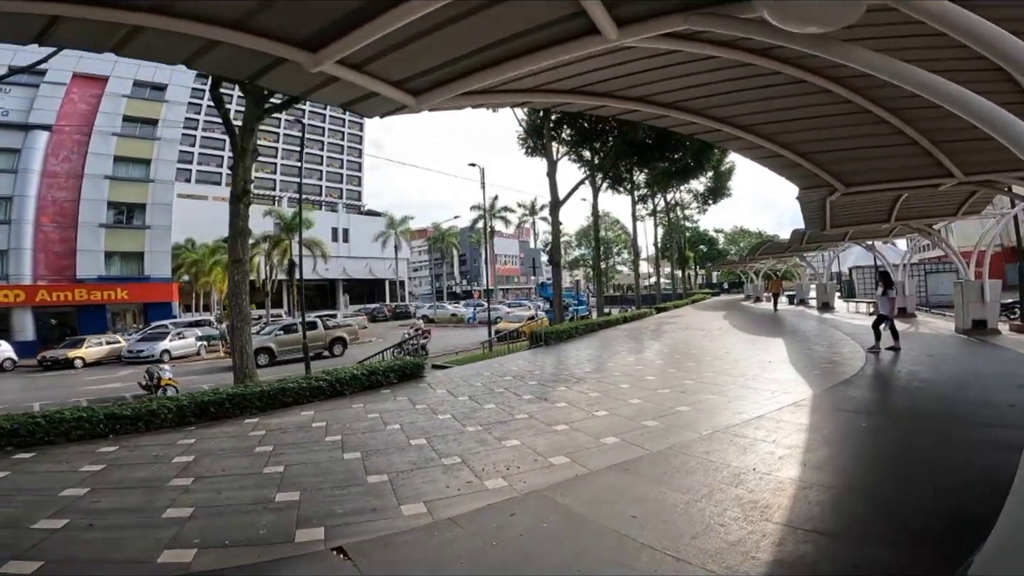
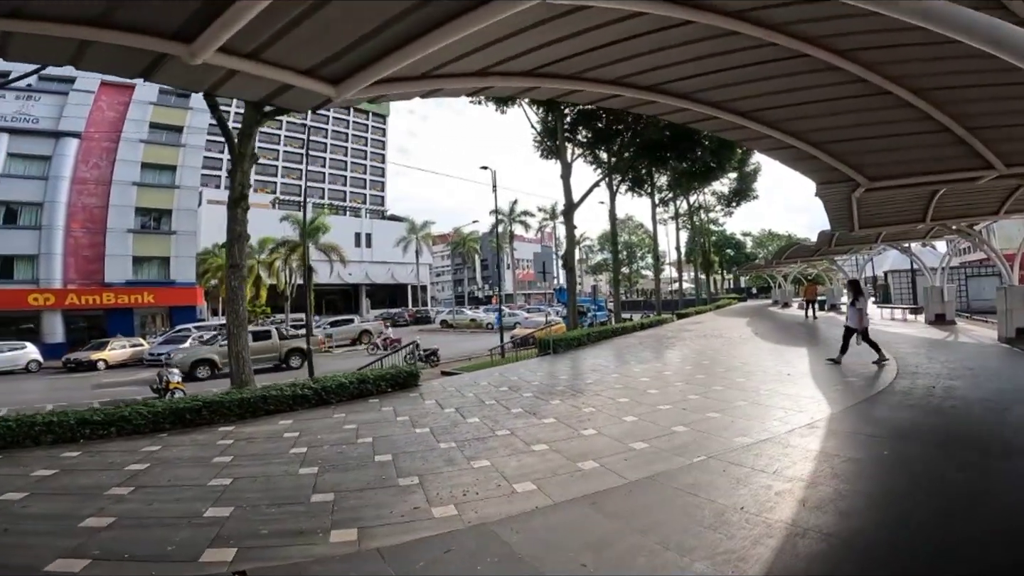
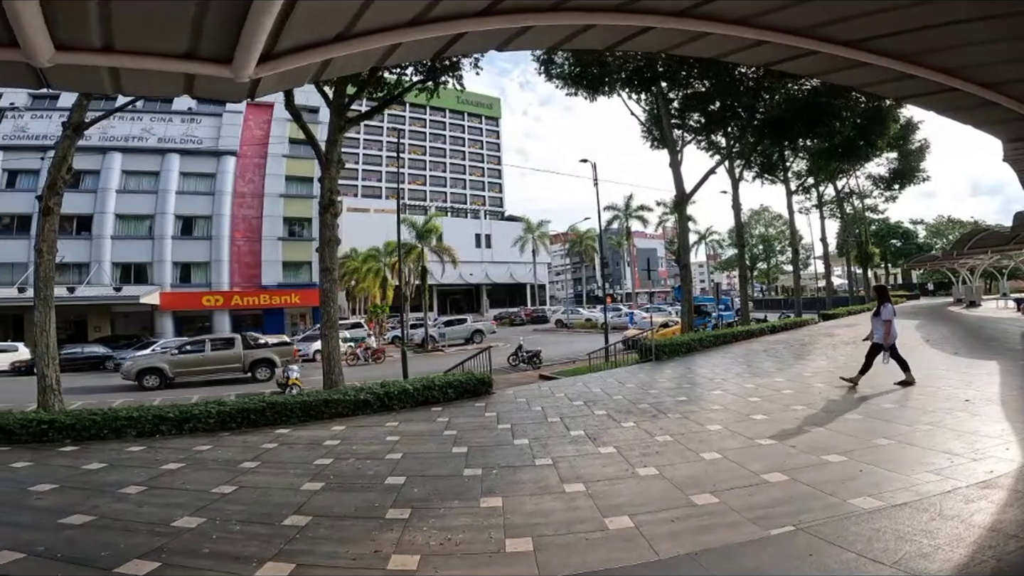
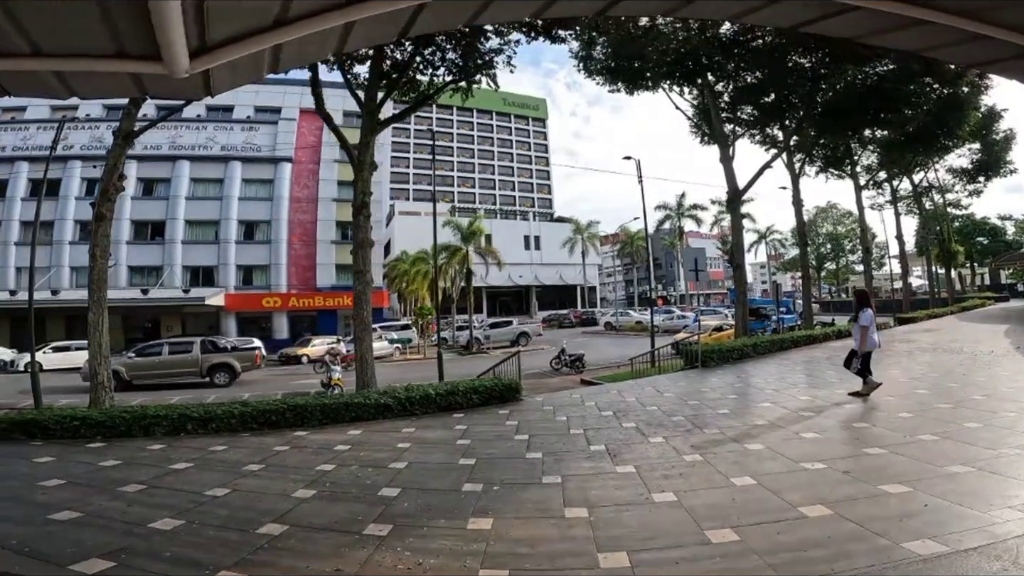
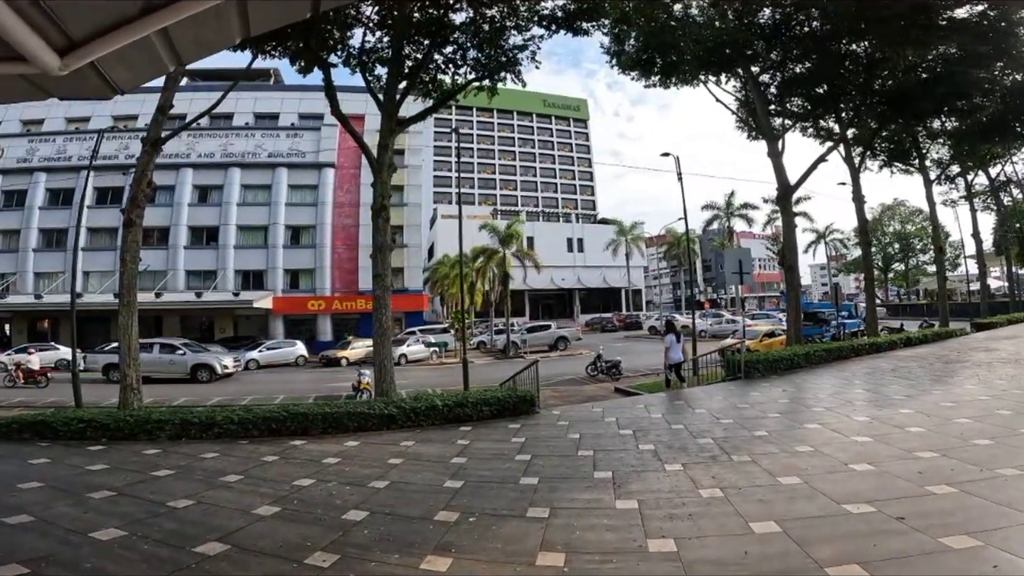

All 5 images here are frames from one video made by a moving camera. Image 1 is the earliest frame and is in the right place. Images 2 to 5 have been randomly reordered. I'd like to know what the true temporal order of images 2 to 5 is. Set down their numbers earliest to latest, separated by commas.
2, 3, 4, 5
